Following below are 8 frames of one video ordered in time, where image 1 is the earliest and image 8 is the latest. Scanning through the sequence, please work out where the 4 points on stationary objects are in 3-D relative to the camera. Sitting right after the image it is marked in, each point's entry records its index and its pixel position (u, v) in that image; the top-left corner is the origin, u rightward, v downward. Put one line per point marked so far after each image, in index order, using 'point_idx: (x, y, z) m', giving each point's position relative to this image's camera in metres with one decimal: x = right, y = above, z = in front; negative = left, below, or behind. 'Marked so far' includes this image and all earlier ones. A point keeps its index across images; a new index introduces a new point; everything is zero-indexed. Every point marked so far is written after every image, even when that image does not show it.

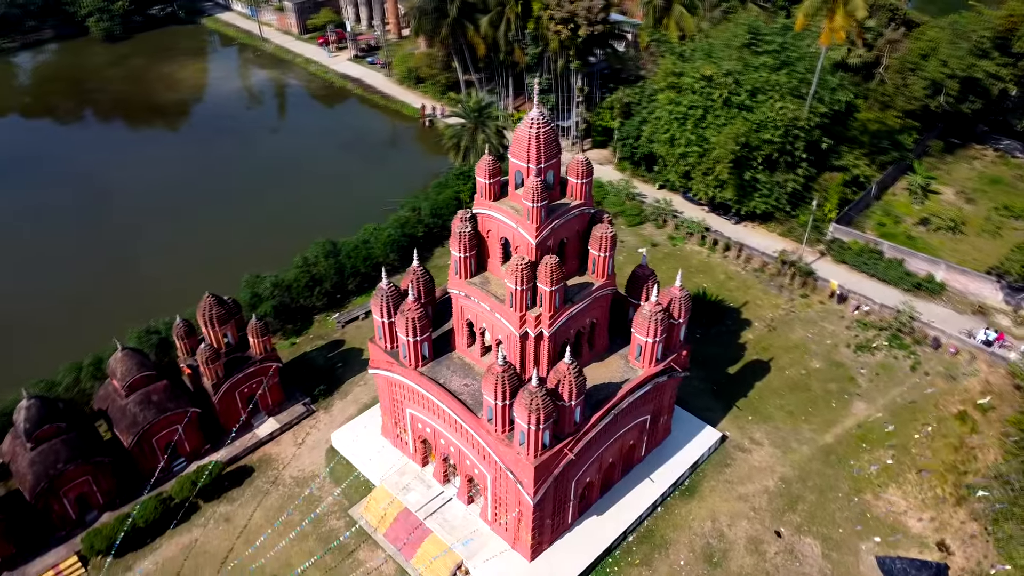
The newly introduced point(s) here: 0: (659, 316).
0: (+3.0, -0.6, +16.3) m
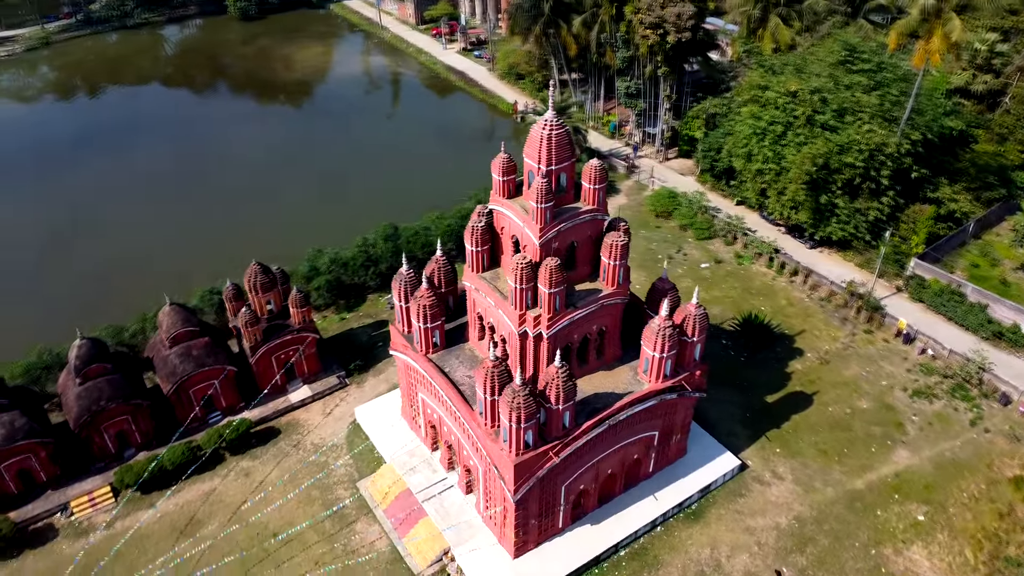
0: (+3.1, -0.9, +16.0) m
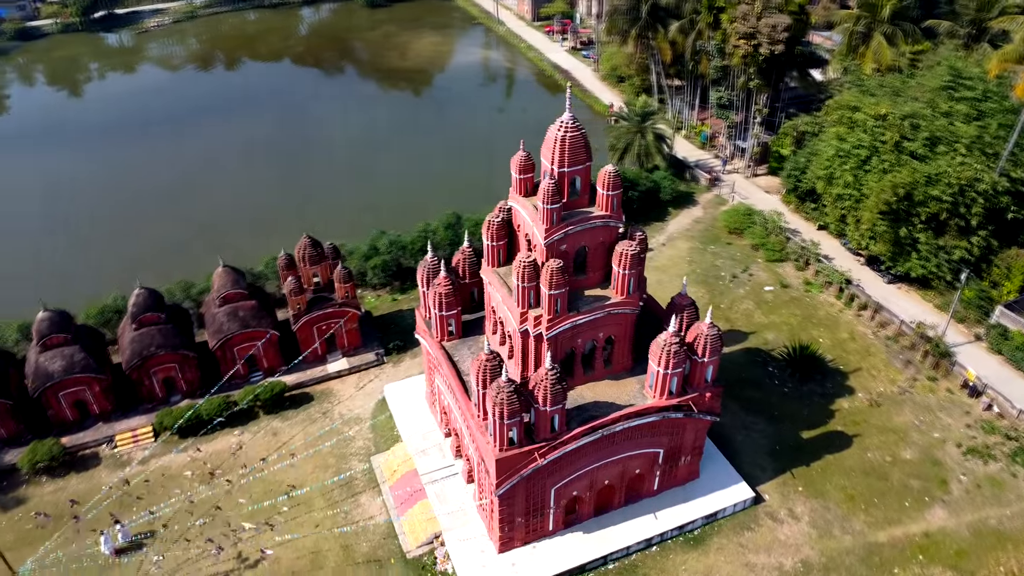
0: (+3.1, -1.2, +15.5) m
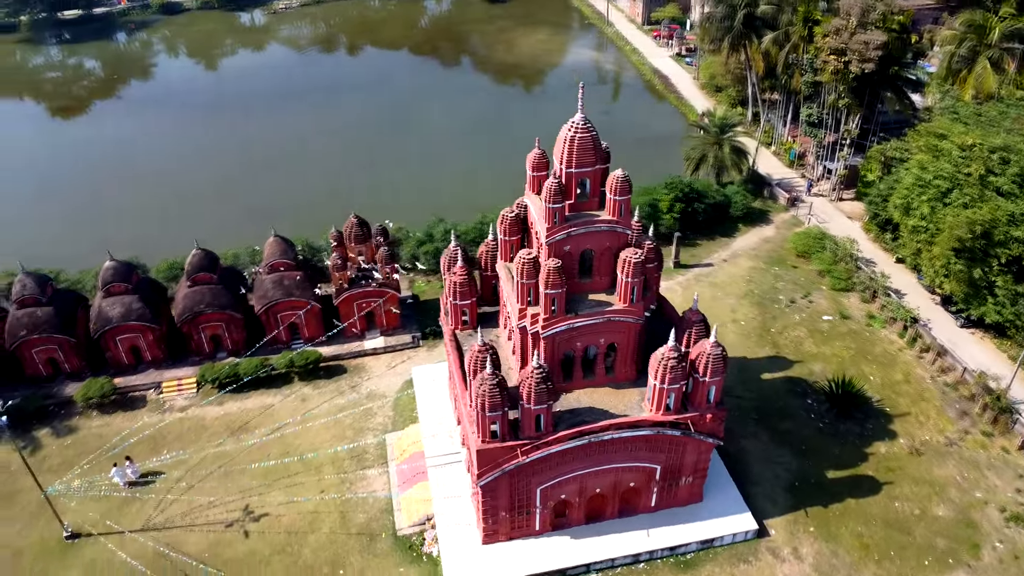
0: (+3.0, -1.4, +15.2) m
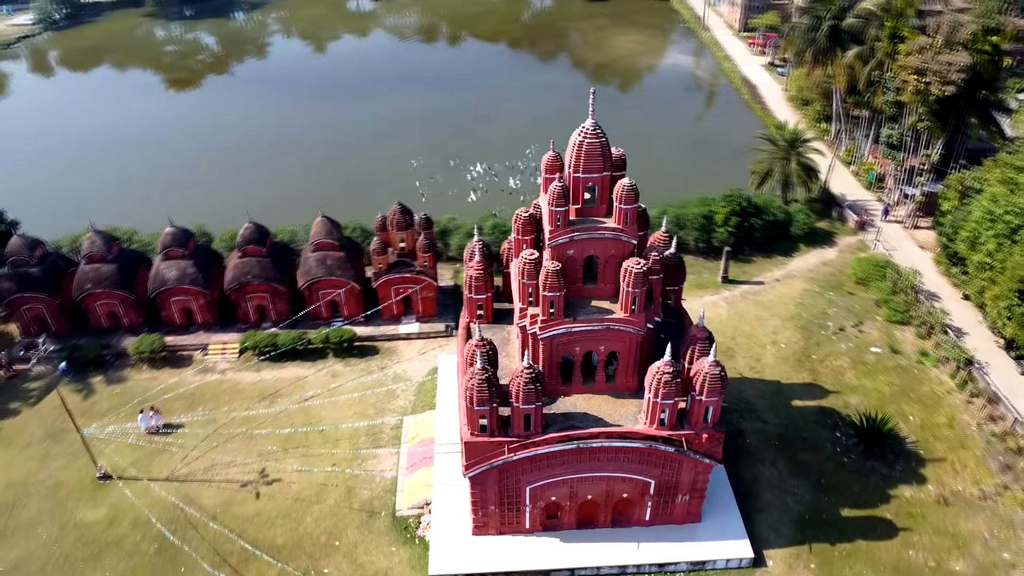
0: (+2.9, -1.7, +14.9) m
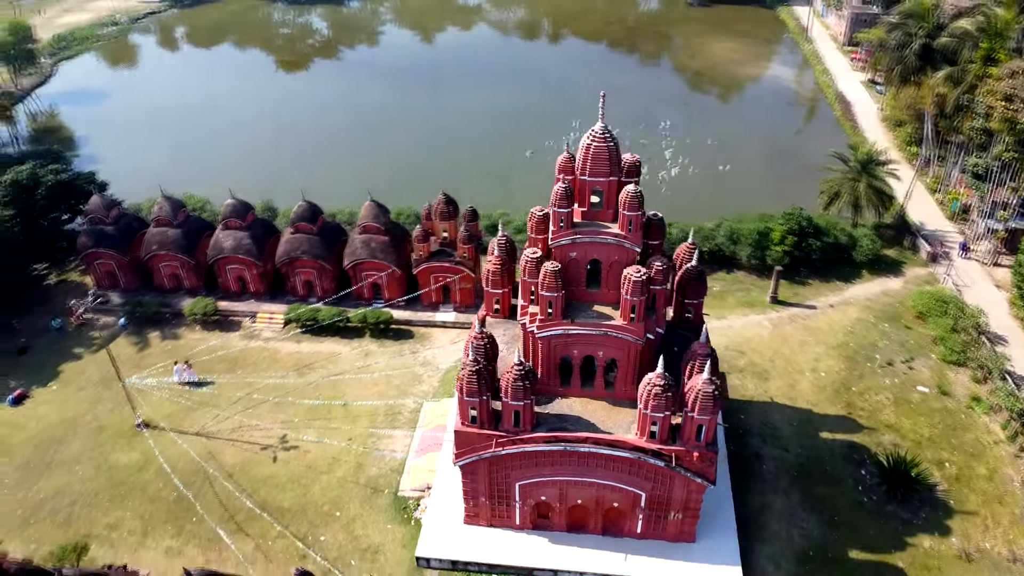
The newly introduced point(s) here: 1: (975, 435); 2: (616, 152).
0: (+2.6, -1.9, +14.7) m
1: (+11.7, -3.6, +20.0) m
2: (+1.9, +2.4, +14.4) m
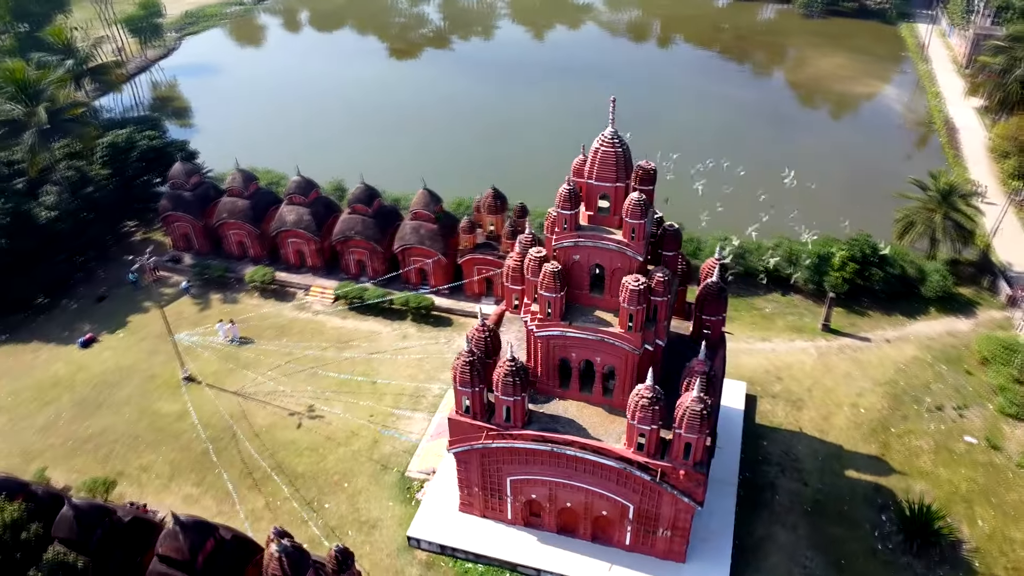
0: (+2.4, -2.1, +14.5) m
1: (+11.9, -4.8, +18.5) m
2: (+2.0, +2.3, +14.2) m
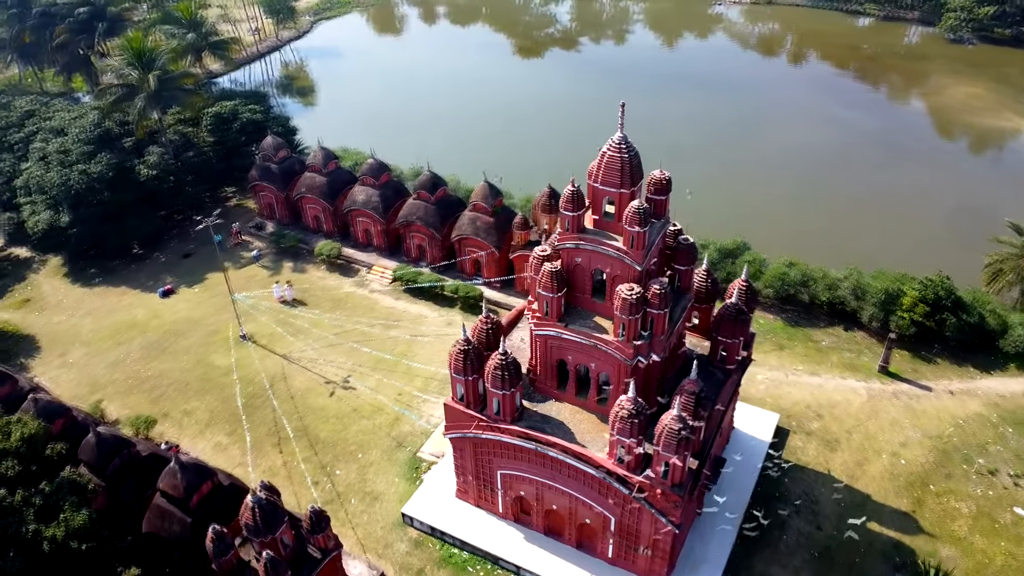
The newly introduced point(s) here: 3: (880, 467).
0: (+2.0, -2.2, +14.3) m
1: (+11.7, -6.1, +16.7) m
2: (+2.1, +2.2, +14.0) m
3: (+9.0, -4.3, +19.3) m
